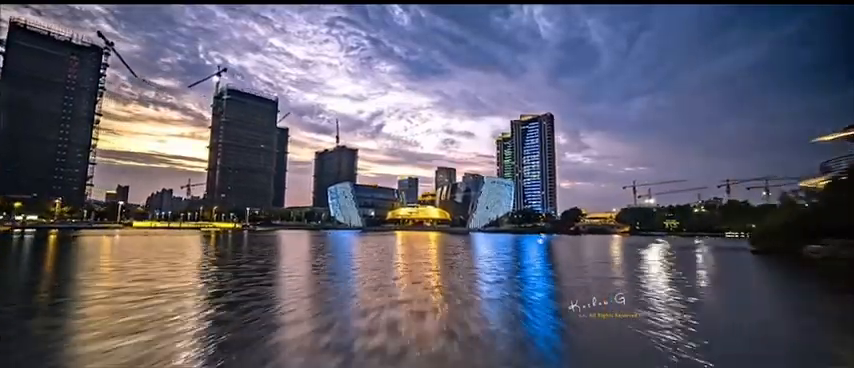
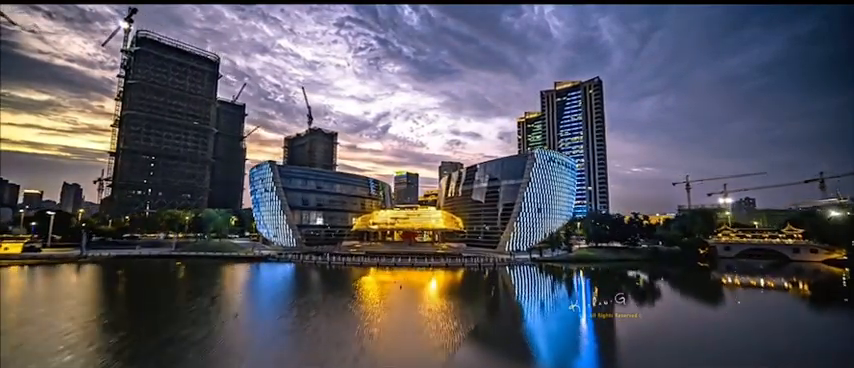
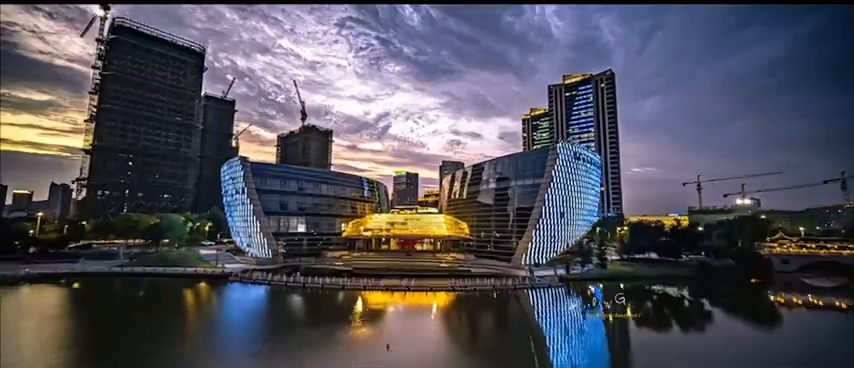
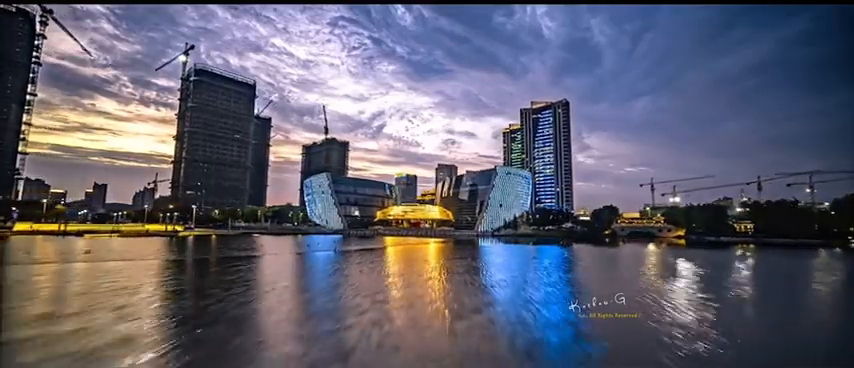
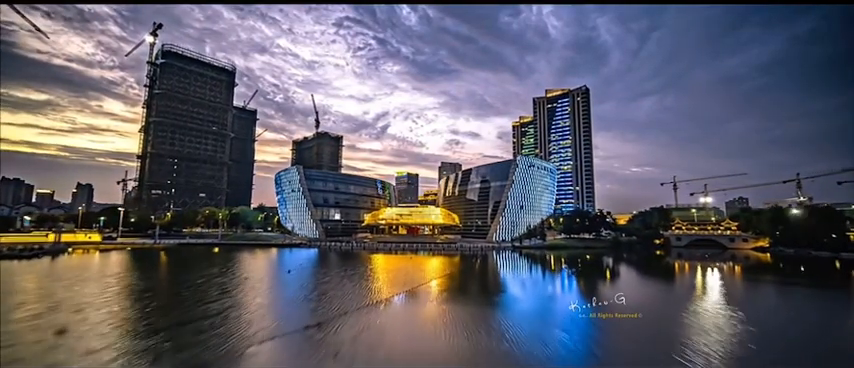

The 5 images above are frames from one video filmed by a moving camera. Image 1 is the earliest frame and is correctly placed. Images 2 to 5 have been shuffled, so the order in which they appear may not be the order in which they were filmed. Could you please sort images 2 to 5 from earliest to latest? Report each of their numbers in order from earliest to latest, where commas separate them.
4, 5, 2, 3
